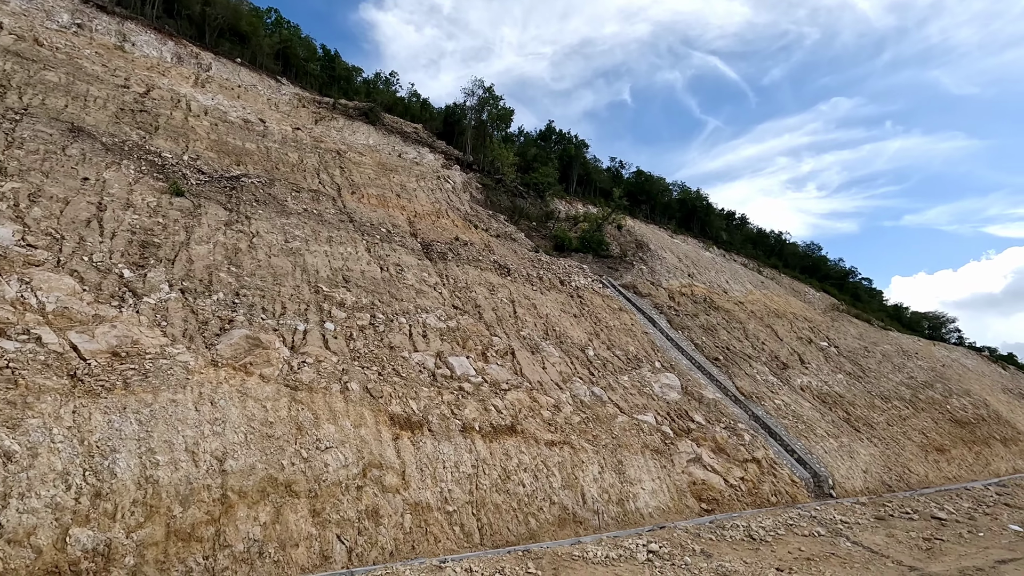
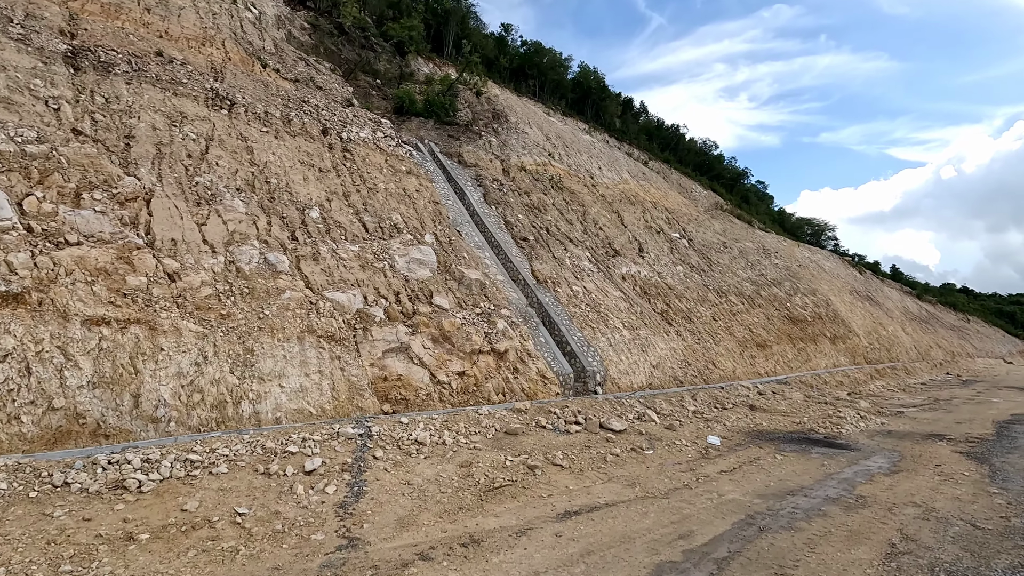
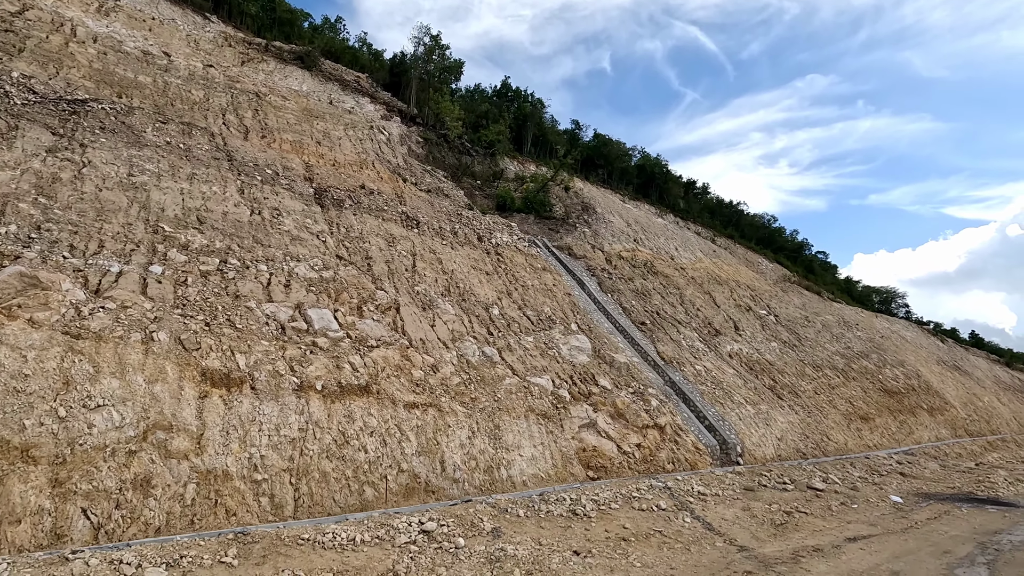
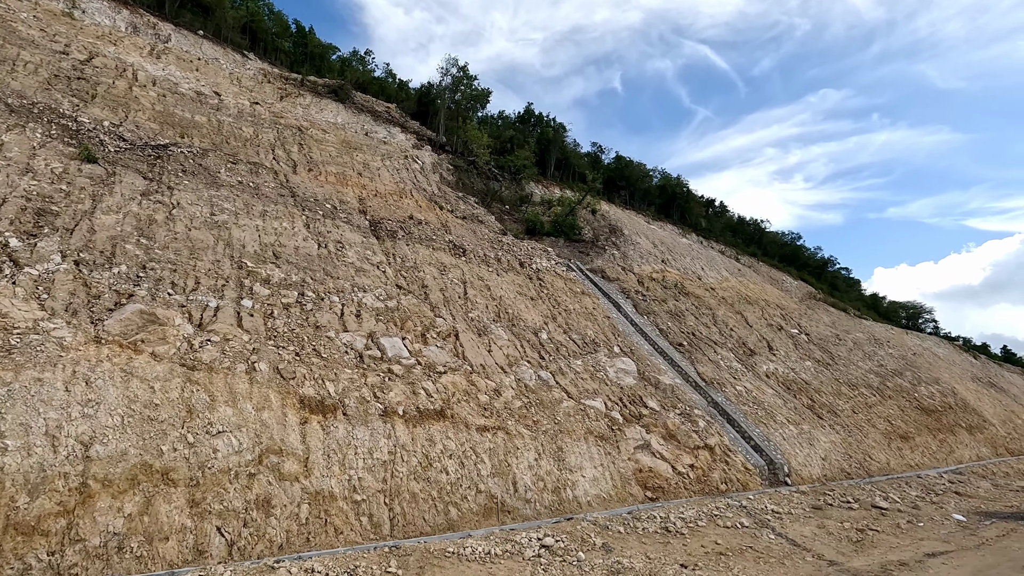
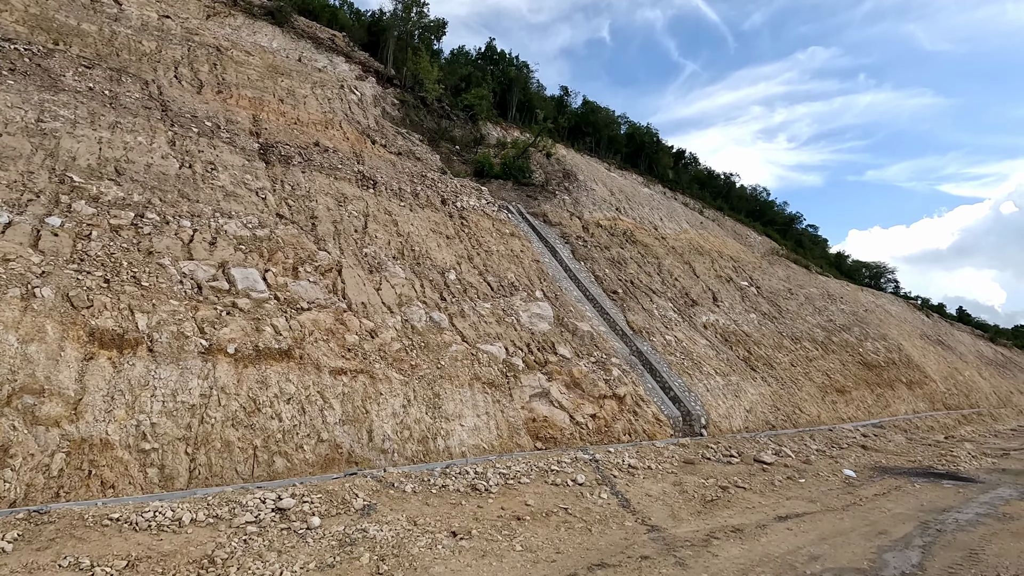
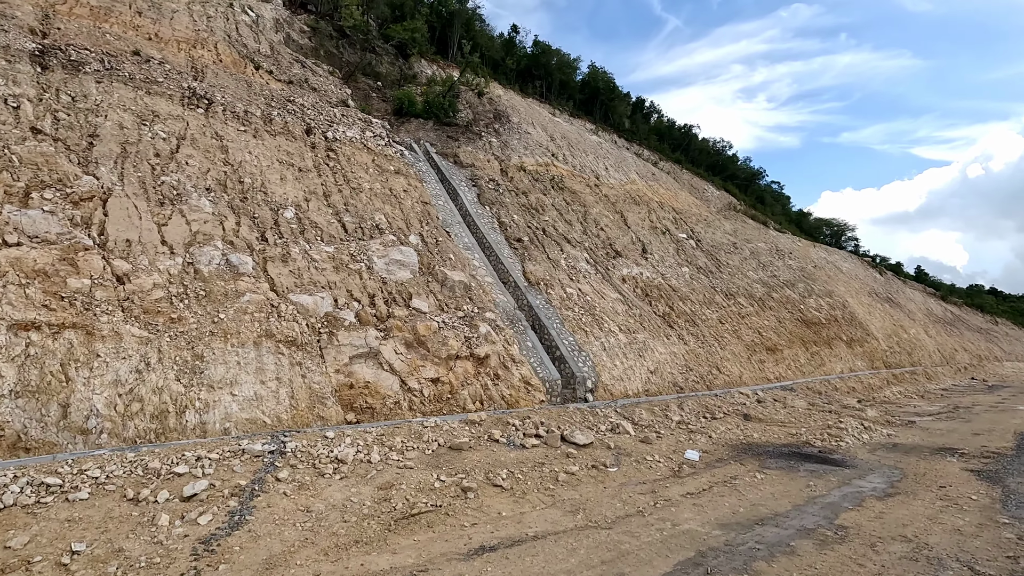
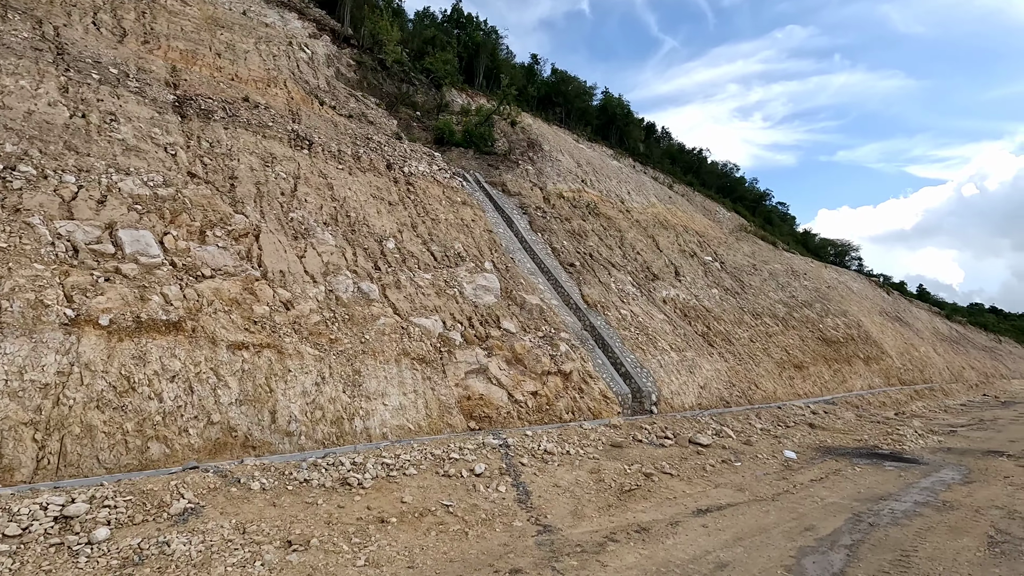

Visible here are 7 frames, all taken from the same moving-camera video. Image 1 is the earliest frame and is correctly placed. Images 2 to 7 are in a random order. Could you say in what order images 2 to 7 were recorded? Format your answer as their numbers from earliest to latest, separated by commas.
4, 3, 5, 7, 2, 6
